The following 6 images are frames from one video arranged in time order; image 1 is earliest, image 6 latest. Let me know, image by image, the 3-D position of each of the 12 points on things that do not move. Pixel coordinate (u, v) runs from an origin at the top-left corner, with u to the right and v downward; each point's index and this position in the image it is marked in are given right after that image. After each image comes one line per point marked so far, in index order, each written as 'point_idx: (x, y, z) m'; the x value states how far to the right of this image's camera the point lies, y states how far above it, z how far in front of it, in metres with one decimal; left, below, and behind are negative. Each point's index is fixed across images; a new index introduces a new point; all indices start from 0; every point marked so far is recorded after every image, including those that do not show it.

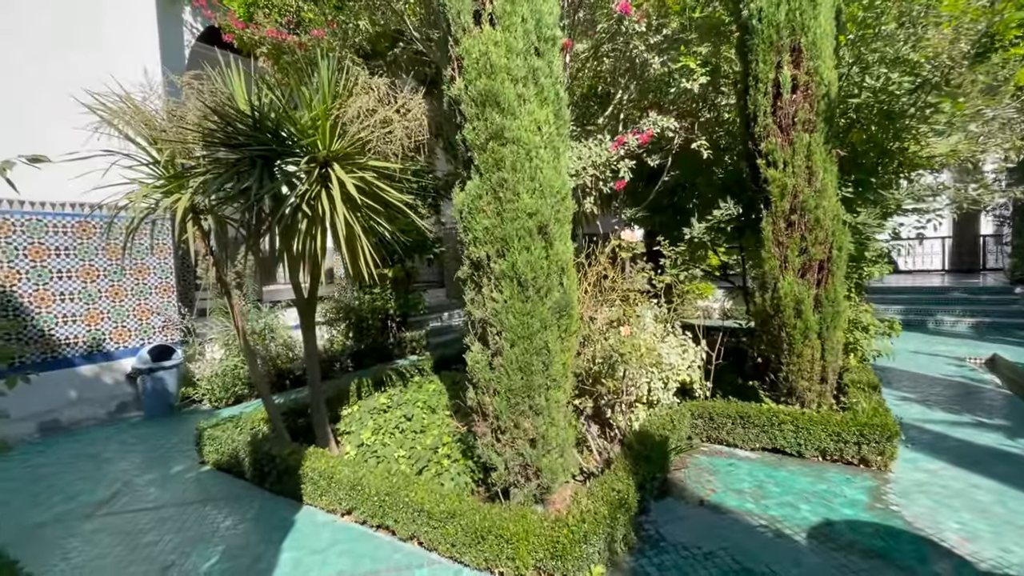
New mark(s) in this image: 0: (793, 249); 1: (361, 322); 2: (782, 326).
0: (+2.6, +0.4, +4.5) m
1: (-2.8, -0.6, +9.0) m
2: (+2.6, -0.4, +4.6) m
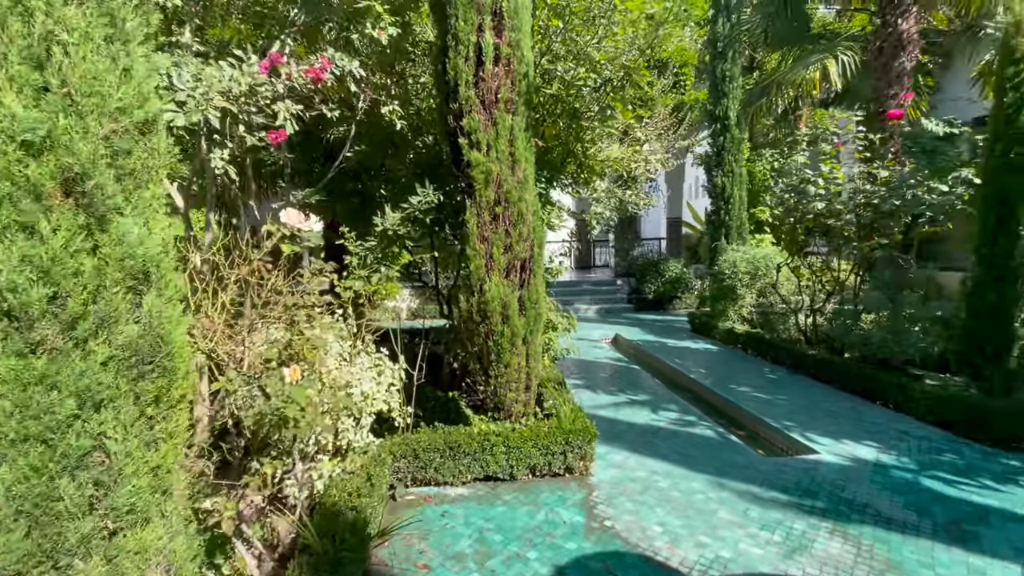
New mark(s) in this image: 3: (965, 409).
0: (-0.1, +0.3, +4.0) m
1: (-7.1, -0.9, +4.3) m
2: (-0.2, -0.4, +4.1) m
3: (+4.4, -1.2, +4.6) m
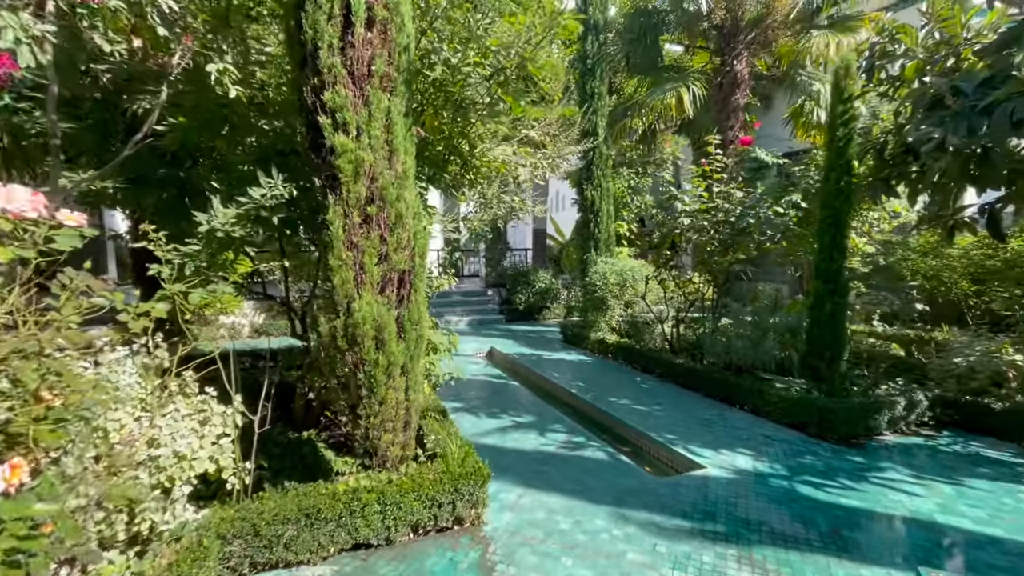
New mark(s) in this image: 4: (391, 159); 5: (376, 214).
0: (-0.9, +0.2, +3.2) m
1: (-7.8, -1.0, +1.5) m
2: (-1.1, -0.5, +3.3) m
3: (+3.2, -1.3, +5.1) m
4: (-0.8, +0.9, +3.2) m
5: (-0.9, +0.5, +3.2) m
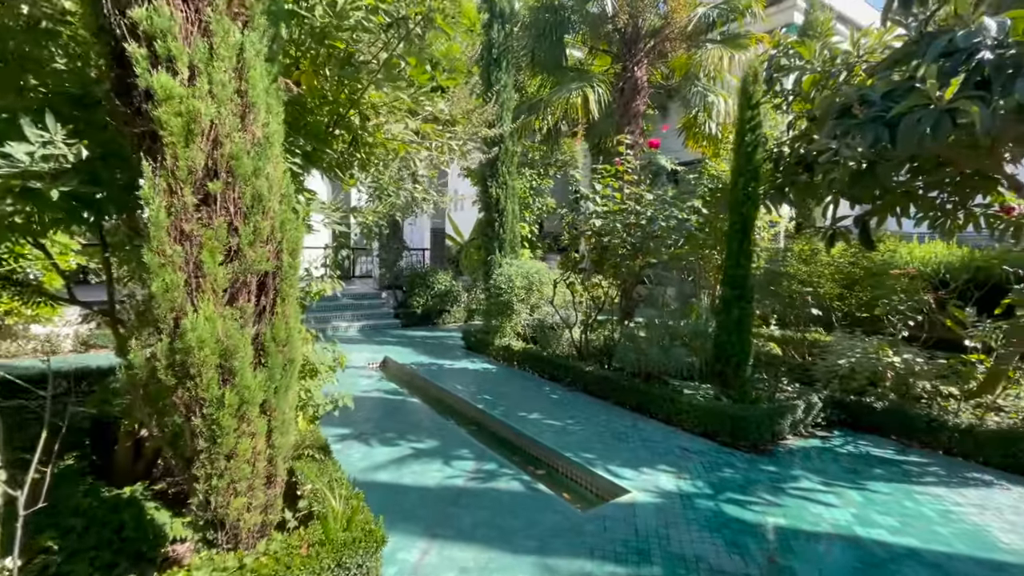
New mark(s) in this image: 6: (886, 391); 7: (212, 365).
0: (-1.4, +0.2, +2.3) m
1: (-7.7, -1.0, -0.8) m
2: (-1.5, -0.6, +2.3) m
3: (+2.2, -1.4, +5.0) m
4: (-1.3, +0.8, +2.3) m
5: (-1.4, +0.5, +2.3) m
6: (+4.4, -1.2, +5.6) m
7: (-1.4, -0.4, +2.3) m
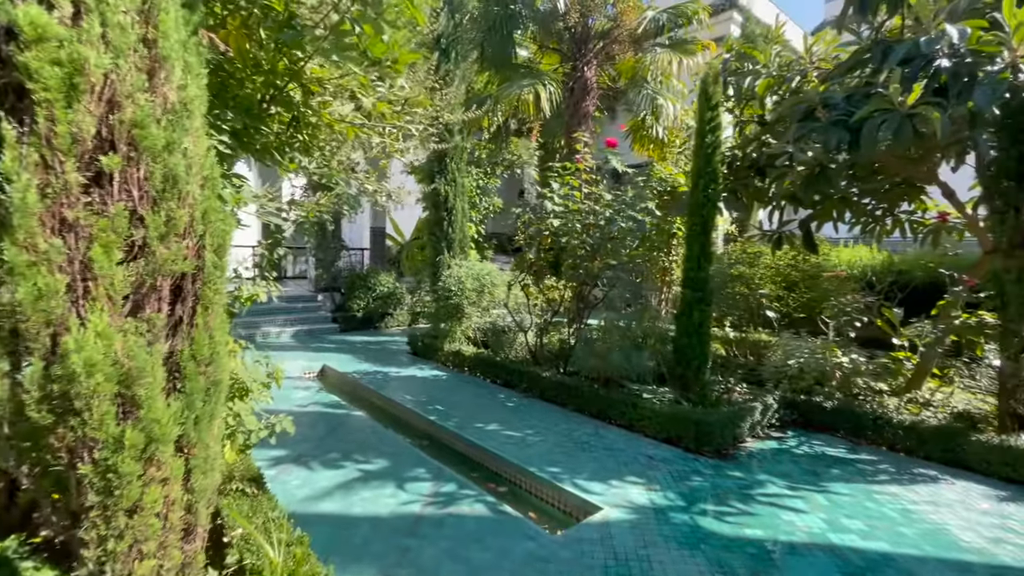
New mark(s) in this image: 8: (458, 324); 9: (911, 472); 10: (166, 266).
0: (-1.5, +0.2, +1.7) m
1: (-7.4, -1.0, -2.1) m
2: (-1.6, -0.6, +1.8) m
3: (+1.8, -1.4, +4.9) m
4: (-1.4, +0.8, +1.8) m
5: (-1.4, +0.4, +1.8) m
6: (+3.9, -1.2, +5.8) m
7: (-1.5, -0.4, +1.8) m
8: (-1.0, -0.6, +8.4) m
9: (+3.8, -1.7, +4.5) m
10: (-1.4, +0.1, +1.9) m
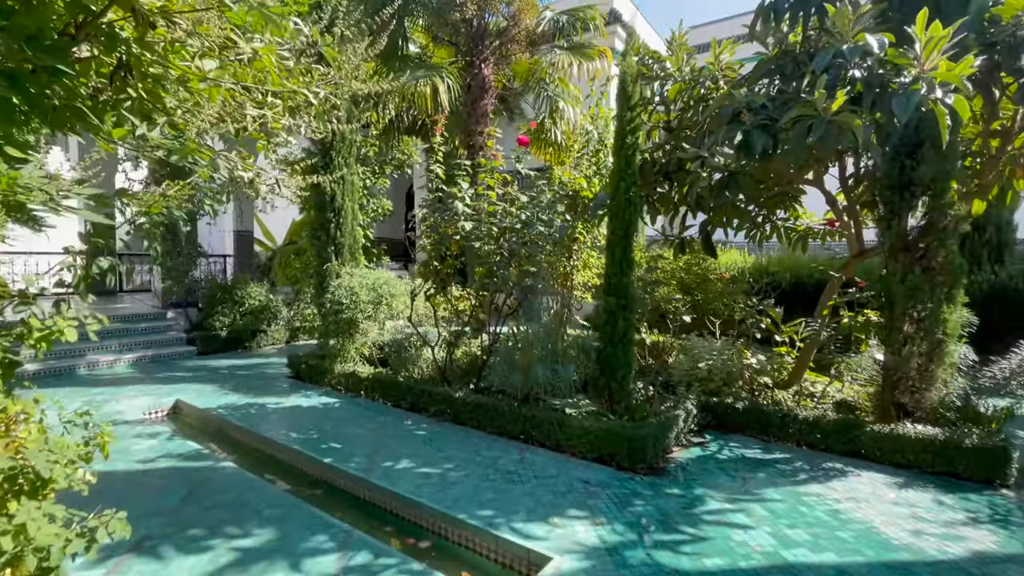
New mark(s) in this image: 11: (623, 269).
0: (-1.4, 0.0, +0.8) m
1: (-6.2, -1.2, -4.4) m
2: (-1.5, -0.7, +0.8) m
3: (+1.1, -1.5, +4.6) m
4: (-1.4, +0.7, +0.9) m
5: (-1.4, +0.3, +0.8) m
6: (+2.8, -1.3, +6.0) m
7: (-1.4, -0.5, +0.8) m
8: (-2.5, -0.8, +7.4) m
9: (+3.0, -1.8, +4.7) m
10: (-1.4, 0.0, +0.9) m
11: (+1.2, +0.2, +5.1) m
